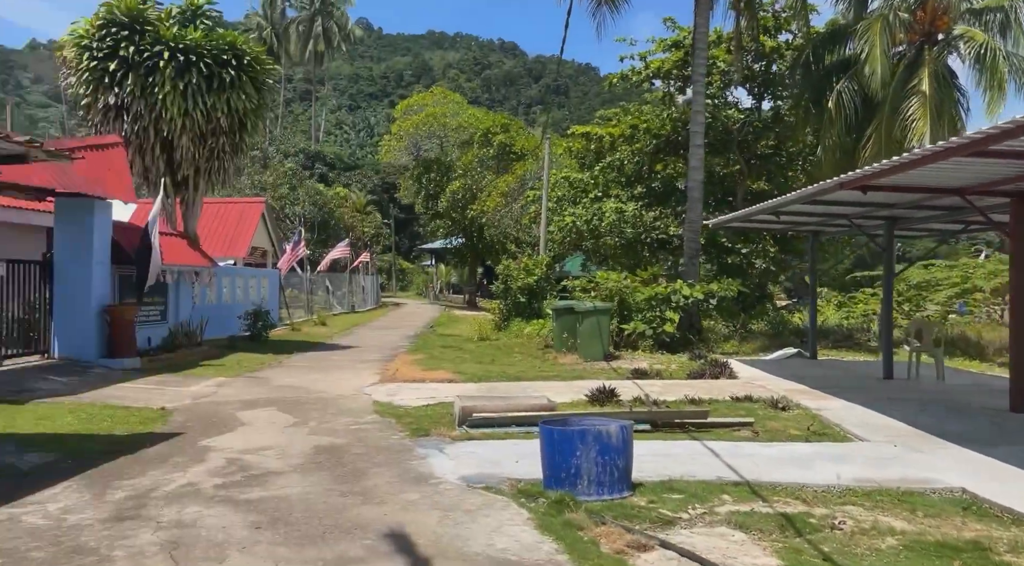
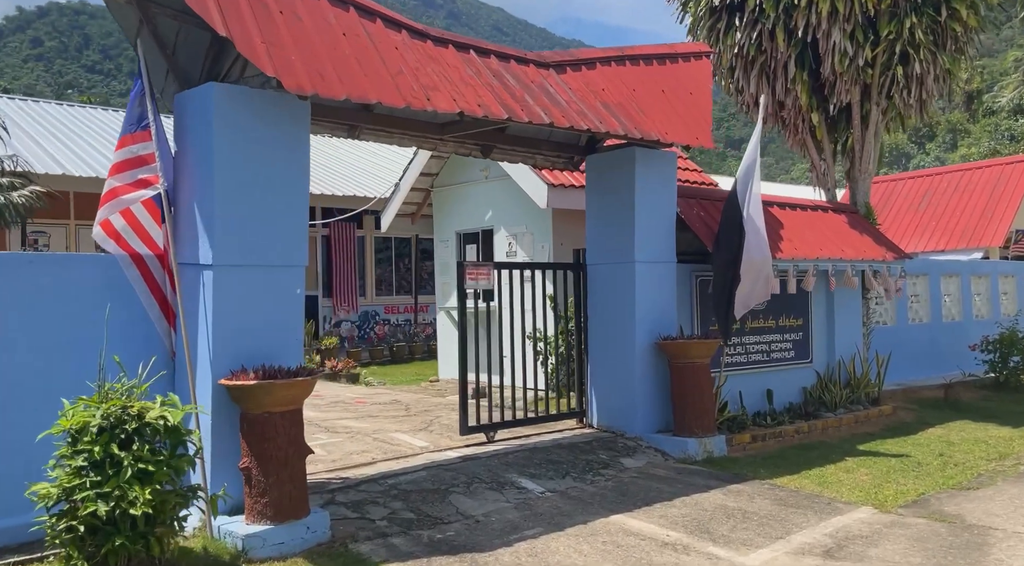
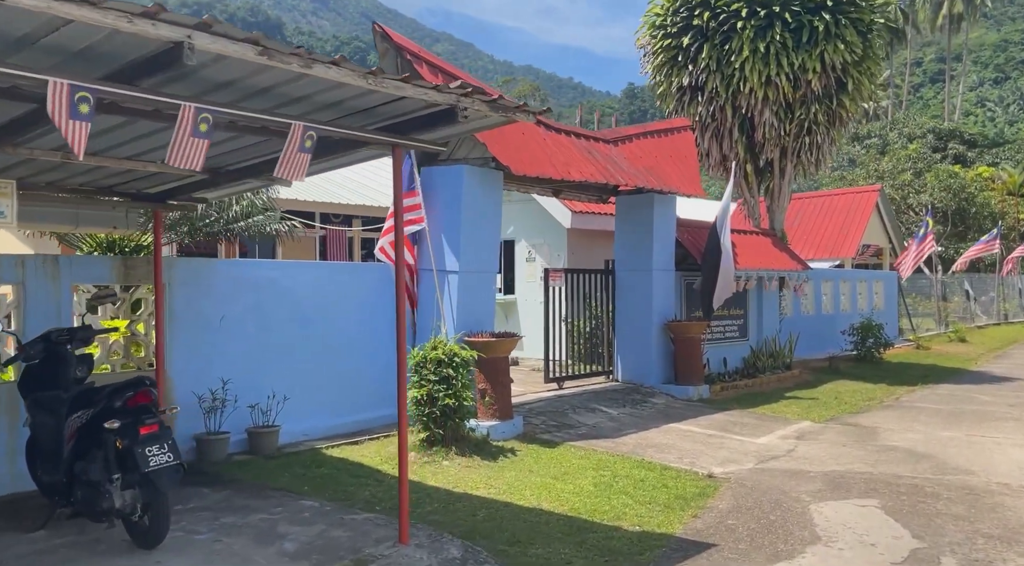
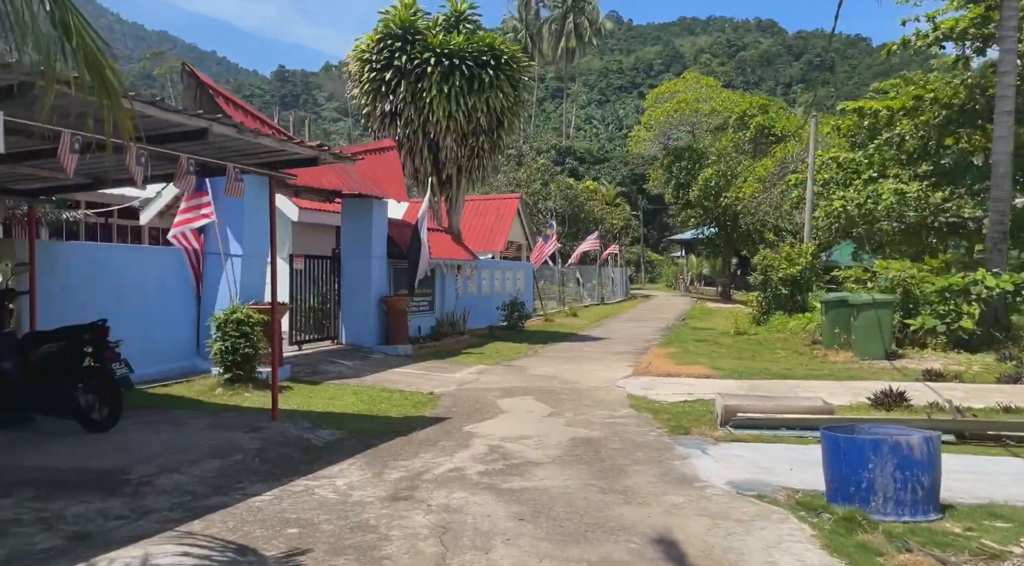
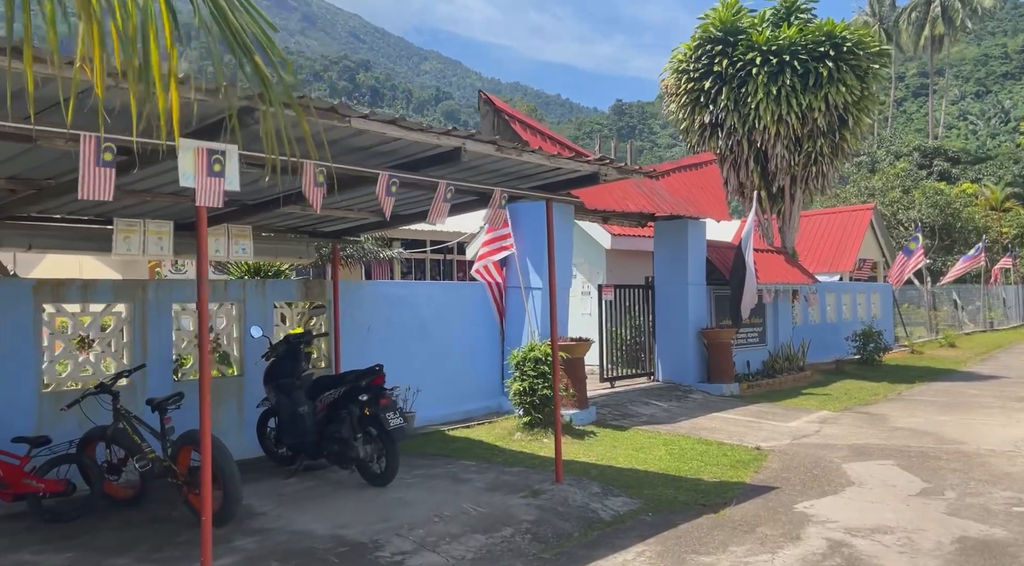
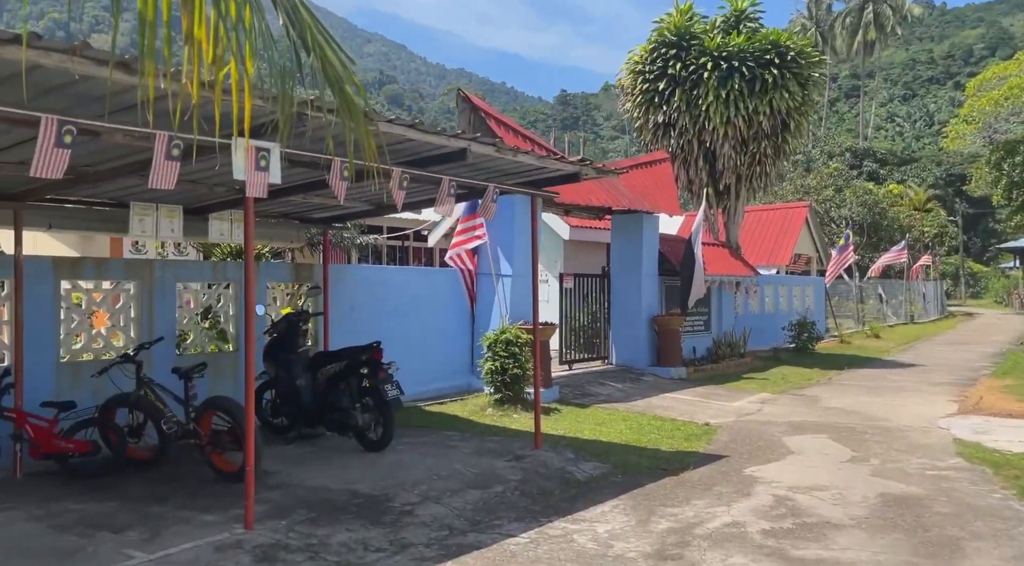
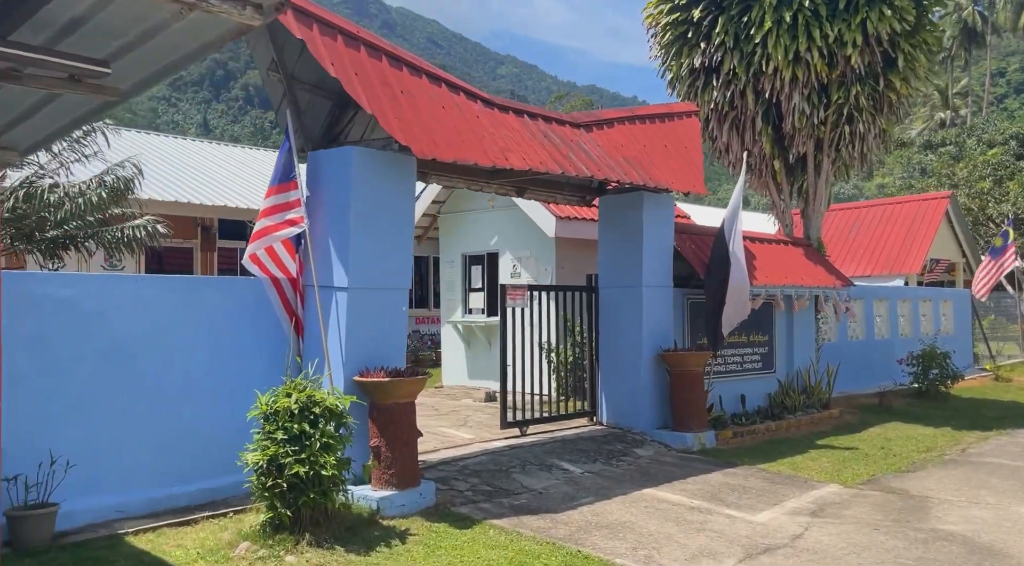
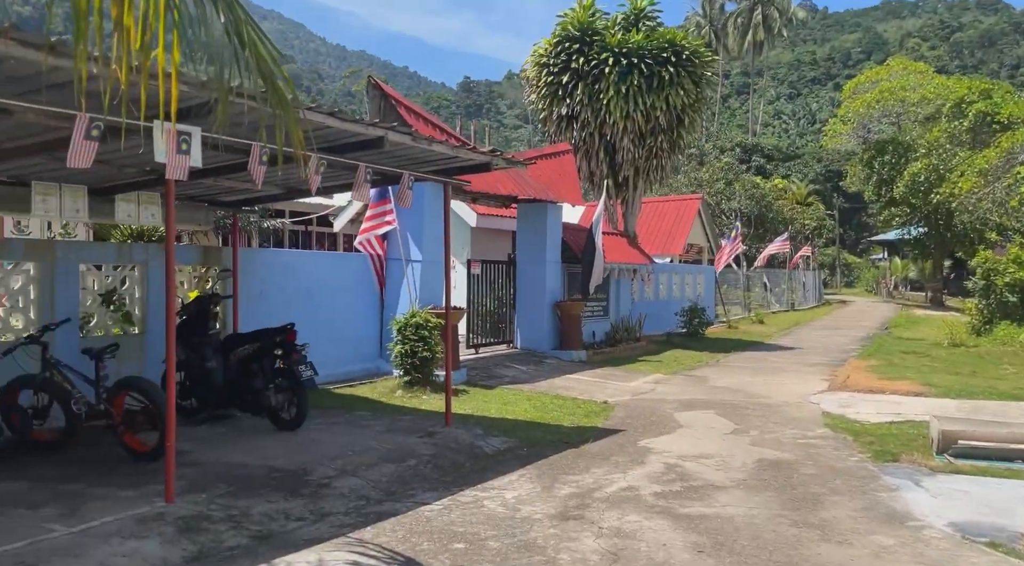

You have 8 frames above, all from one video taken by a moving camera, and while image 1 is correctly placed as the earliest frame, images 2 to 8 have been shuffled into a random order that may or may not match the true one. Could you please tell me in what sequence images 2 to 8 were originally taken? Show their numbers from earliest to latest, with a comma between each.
4, 8, 6, 5, 3, 7, 2
